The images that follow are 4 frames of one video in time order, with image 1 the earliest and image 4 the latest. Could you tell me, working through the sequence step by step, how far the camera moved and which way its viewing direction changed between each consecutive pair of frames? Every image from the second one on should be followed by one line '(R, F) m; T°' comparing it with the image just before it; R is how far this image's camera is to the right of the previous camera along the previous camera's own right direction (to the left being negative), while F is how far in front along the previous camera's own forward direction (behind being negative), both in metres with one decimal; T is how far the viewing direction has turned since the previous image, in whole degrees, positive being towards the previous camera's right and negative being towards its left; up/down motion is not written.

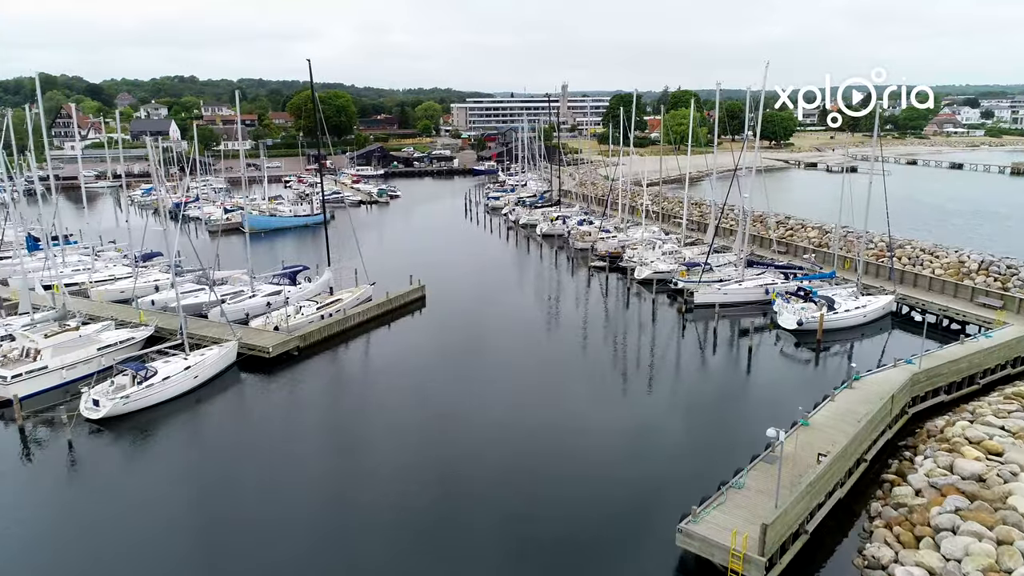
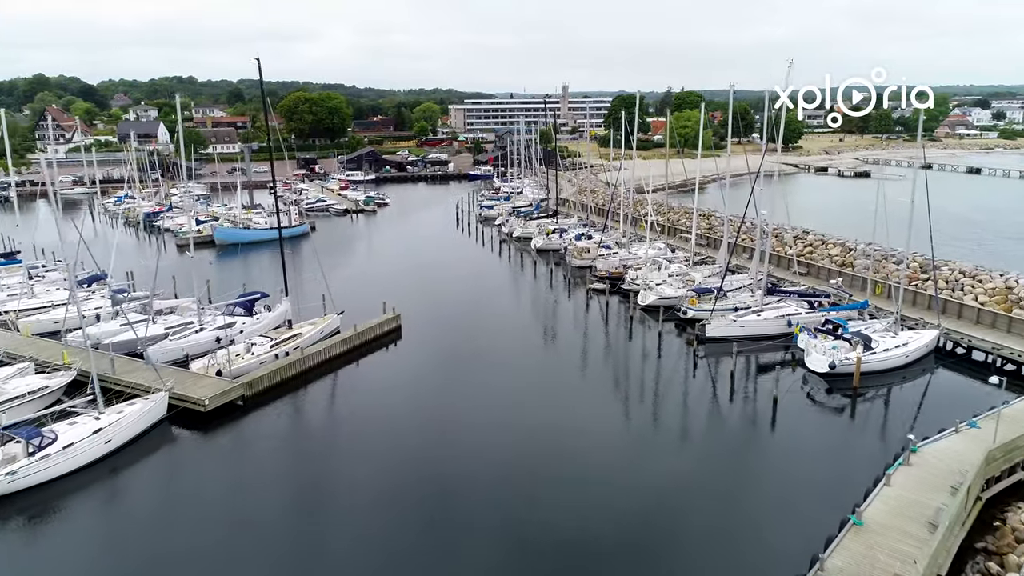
(+0.5, +3.1) m; 0°
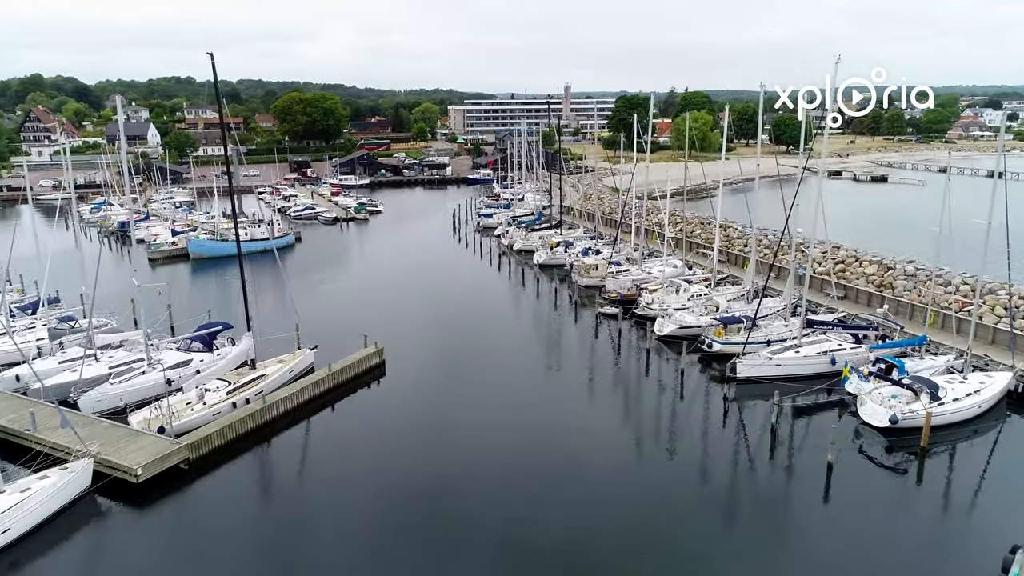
(0.0, +3.0) m; 0°
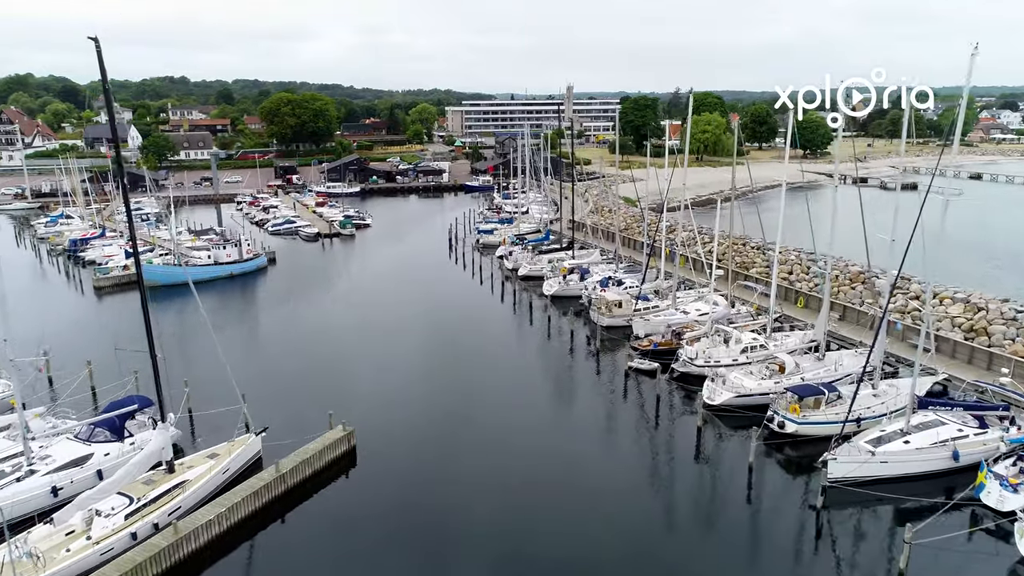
(-0.3, +4.8) m; 0°
